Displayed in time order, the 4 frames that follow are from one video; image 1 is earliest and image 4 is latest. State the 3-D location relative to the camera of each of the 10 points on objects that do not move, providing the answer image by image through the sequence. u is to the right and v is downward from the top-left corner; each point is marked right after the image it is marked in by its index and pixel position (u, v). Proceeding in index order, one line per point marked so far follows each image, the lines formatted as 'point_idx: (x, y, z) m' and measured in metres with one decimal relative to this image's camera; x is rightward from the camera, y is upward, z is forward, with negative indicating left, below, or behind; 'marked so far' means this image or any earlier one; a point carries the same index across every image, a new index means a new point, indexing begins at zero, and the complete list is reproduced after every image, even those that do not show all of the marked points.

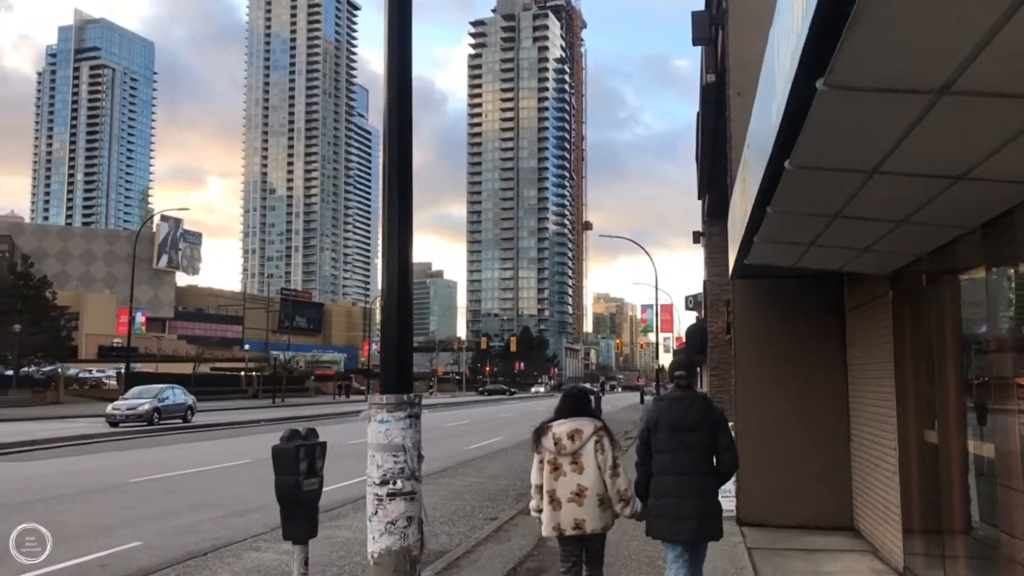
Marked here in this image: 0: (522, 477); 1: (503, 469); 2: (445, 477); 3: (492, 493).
0: (+0.2, -3.8, +16.9) m
1: (-0.3, -3.9, +18.2) m
2: (-1.3, -3.6, +15.9) m
3: (-0.4, -3.4, +14.1) m
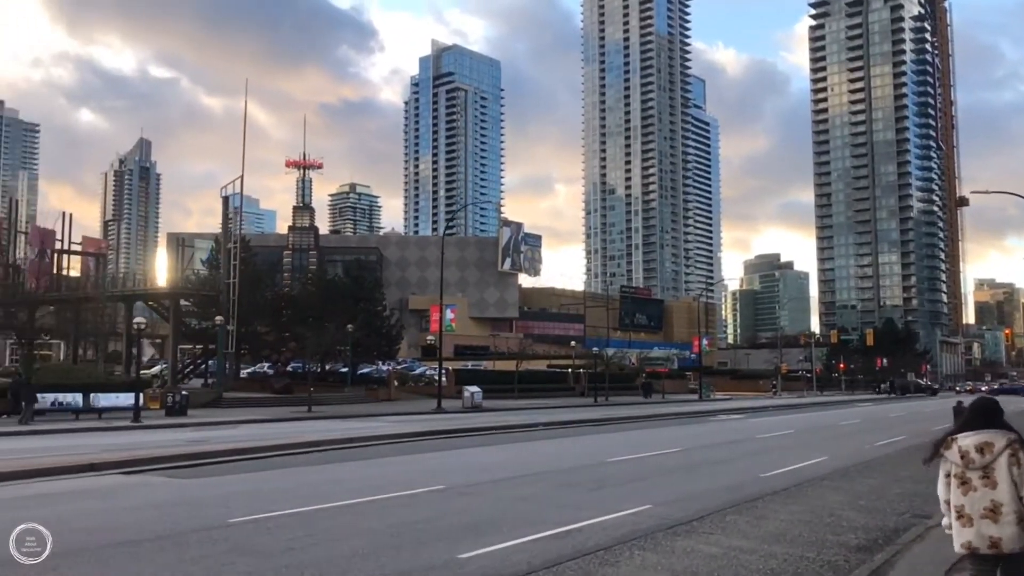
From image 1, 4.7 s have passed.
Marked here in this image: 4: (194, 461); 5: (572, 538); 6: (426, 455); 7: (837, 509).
0: (+3.9, -3.1, +10.5) m
1: (+4.0, -3.2, +11.8) m
2: (+2.1, -3.0, +10.2) m
3: (+2.2, -2.8, +8.2) m
4: (-6.0, -3.2, +15.9) m
5: (+0.7, -2.8, +9.7) m
6: (-1.9, -3.7, +18.8) m
7: (+4.9, -3.3, +12.8) m
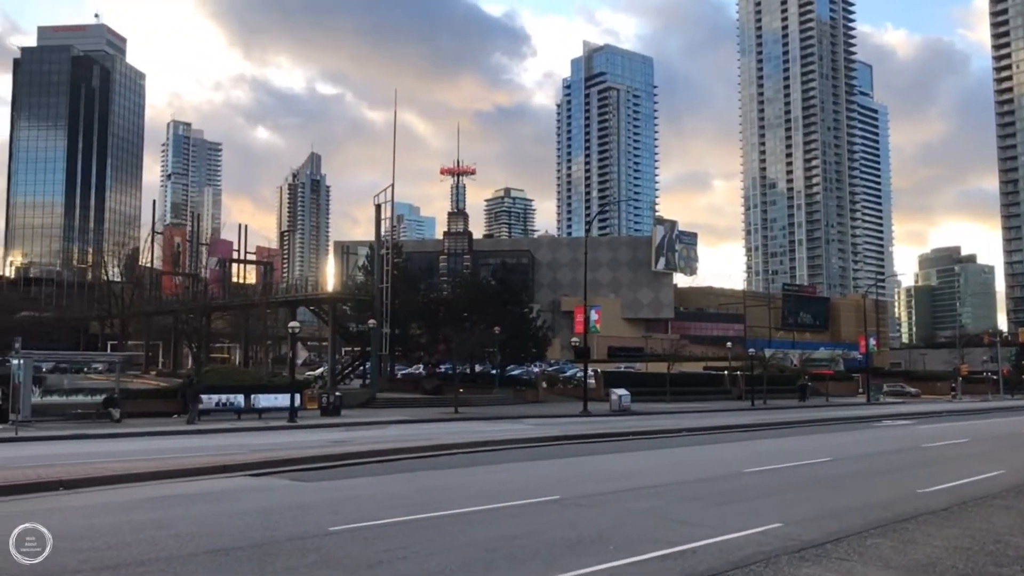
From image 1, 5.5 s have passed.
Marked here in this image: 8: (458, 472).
0: (+5.1, -3.1, +9.2) m
1: (+5.4, -3.2, +10.5) m
2: (+3.2, -3.0, +9.2) m
3: (+3.0, -2.8, +7.2) m
4: (-3.6, -3.4, +16.3) m
5: (+1.8, -2.9, +9.0) m
6: (+0.9, -3.8, +18.5) m
7: (+6.6, -3.3, +11.3) m
8: (-1.1, -3.4, +15.2) m
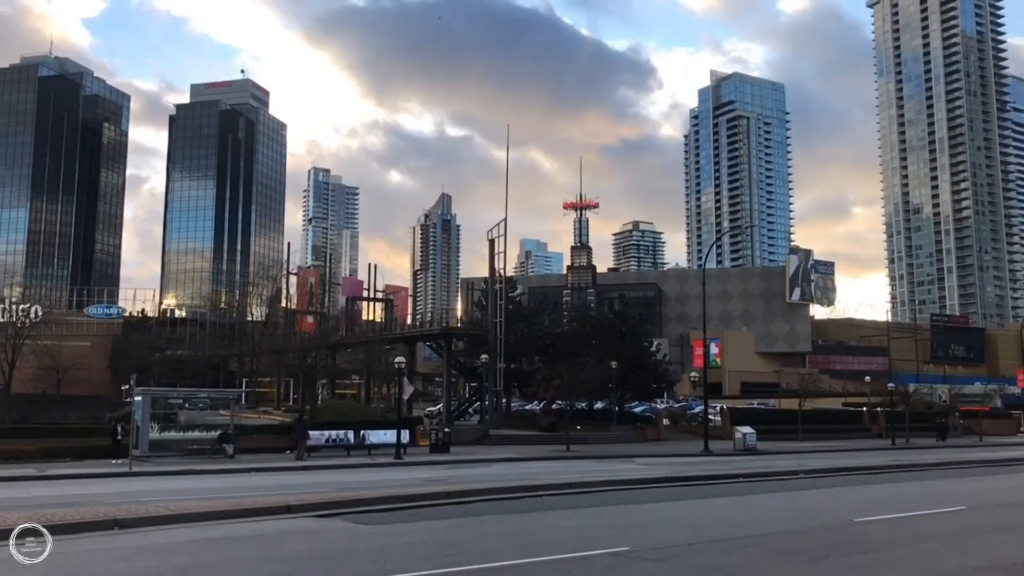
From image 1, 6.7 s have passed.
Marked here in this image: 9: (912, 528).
0: (+5.4, -3.3, +7.5) m
1: (+6.0, -3.5, +8.8) m
2: (+3.6, -3.2, +7.8) m
3: (+3.1, -3.0, +5.9) m
4: (-2.1, -4.1, +15.9) m
5: (+2.2, -3.2, +7.8) m
6: (+2.8, -4.5, +17.3) m
7: (+7.2, -3.6, +9.4) m
8: (+0.3, -3.9, +14.4) m
9: (+6.9, -4.2, +14.6) m
